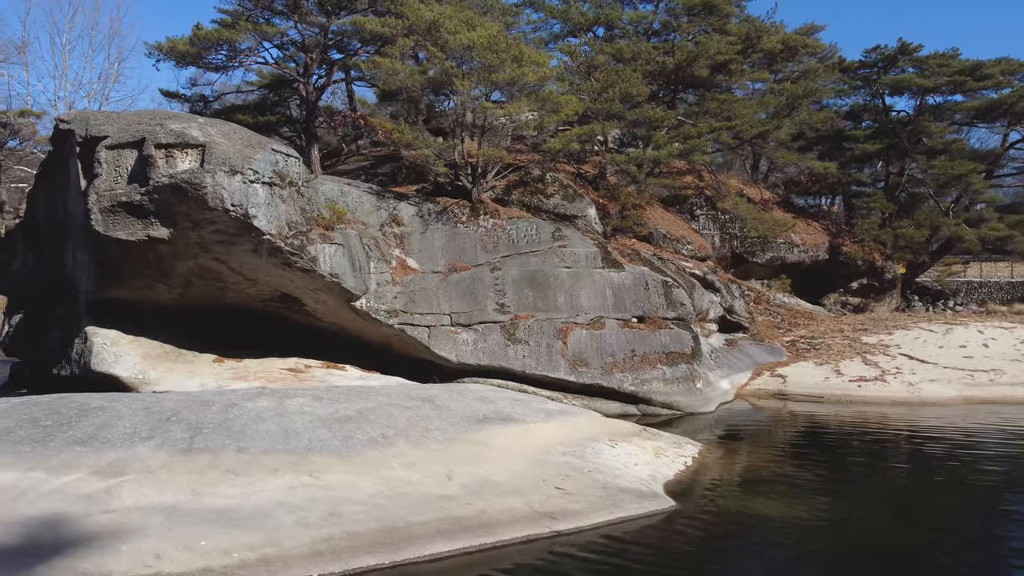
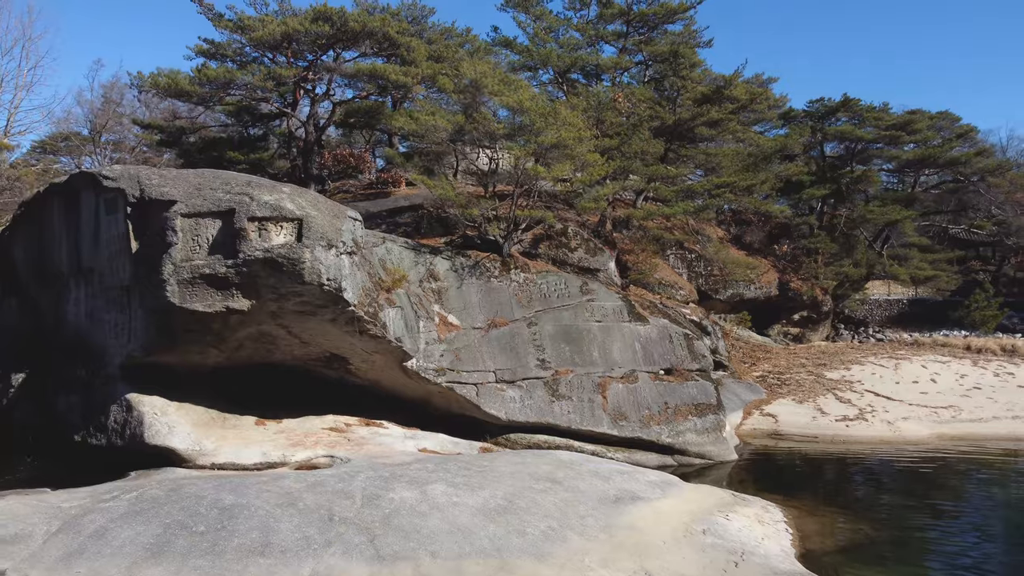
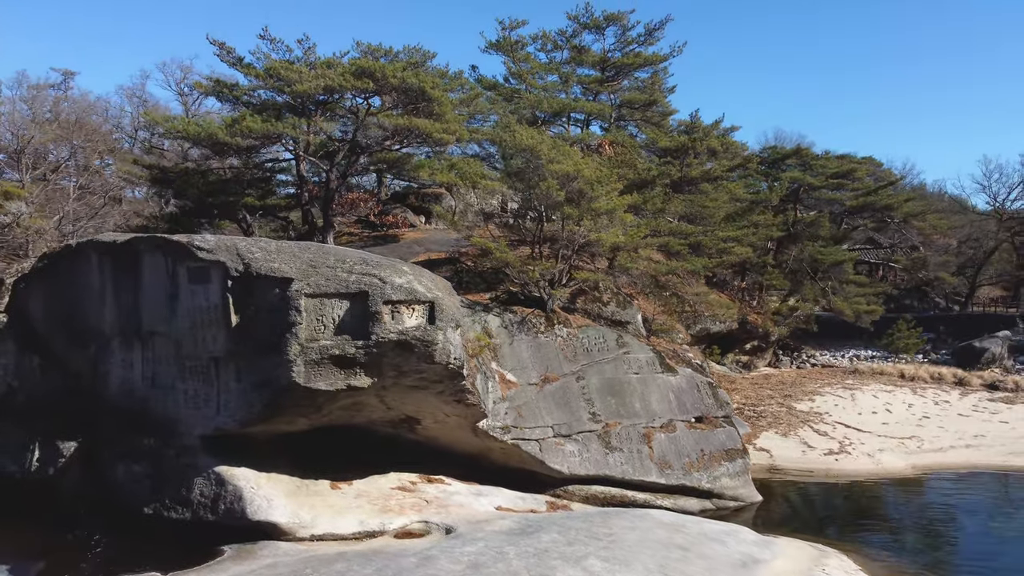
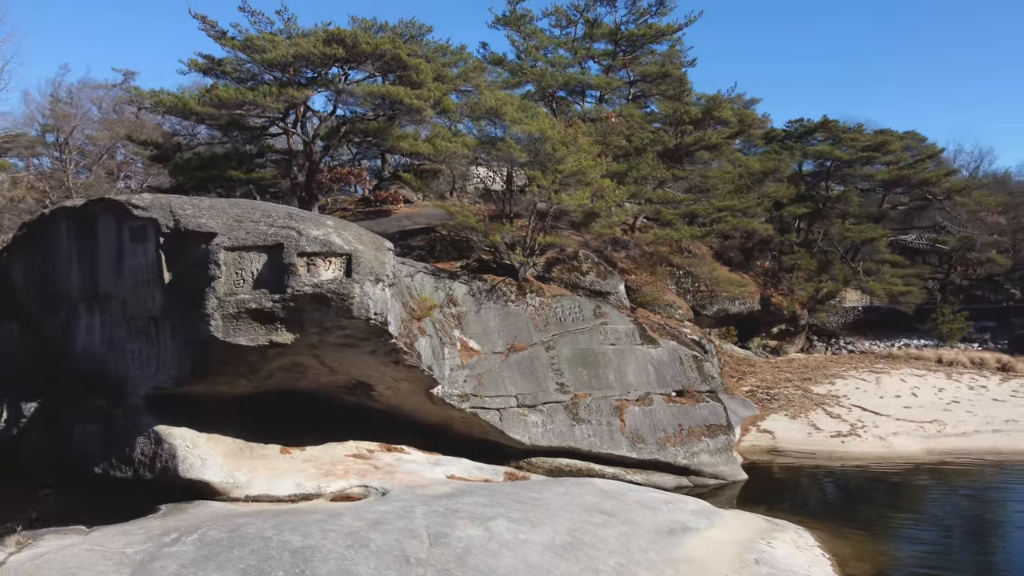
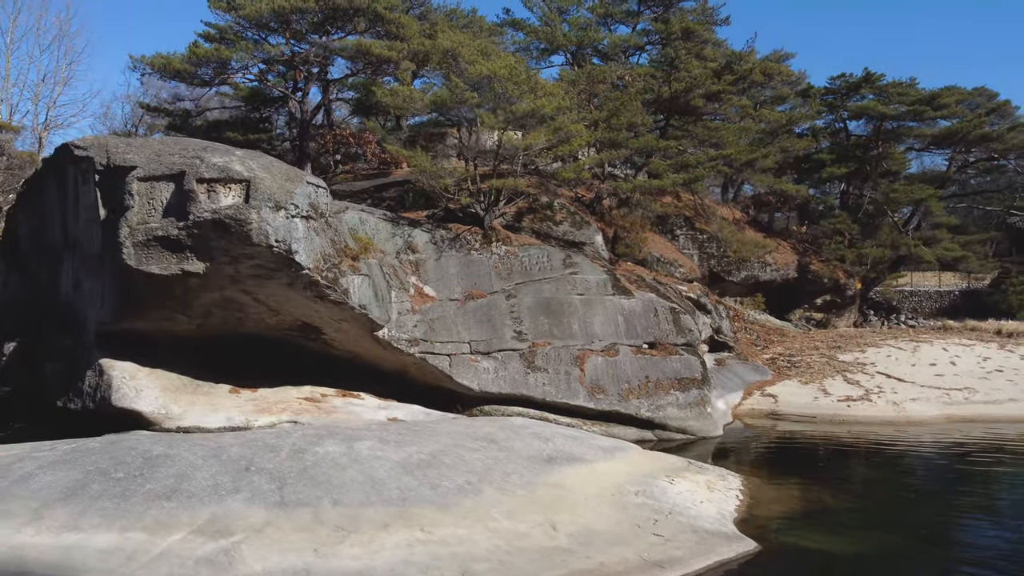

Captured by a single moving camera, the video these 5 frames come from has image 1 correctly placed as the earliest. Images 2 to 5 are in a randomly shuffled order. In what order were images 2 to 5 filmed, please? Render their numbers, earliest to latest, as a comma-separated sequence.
5, 2, 4, 3
